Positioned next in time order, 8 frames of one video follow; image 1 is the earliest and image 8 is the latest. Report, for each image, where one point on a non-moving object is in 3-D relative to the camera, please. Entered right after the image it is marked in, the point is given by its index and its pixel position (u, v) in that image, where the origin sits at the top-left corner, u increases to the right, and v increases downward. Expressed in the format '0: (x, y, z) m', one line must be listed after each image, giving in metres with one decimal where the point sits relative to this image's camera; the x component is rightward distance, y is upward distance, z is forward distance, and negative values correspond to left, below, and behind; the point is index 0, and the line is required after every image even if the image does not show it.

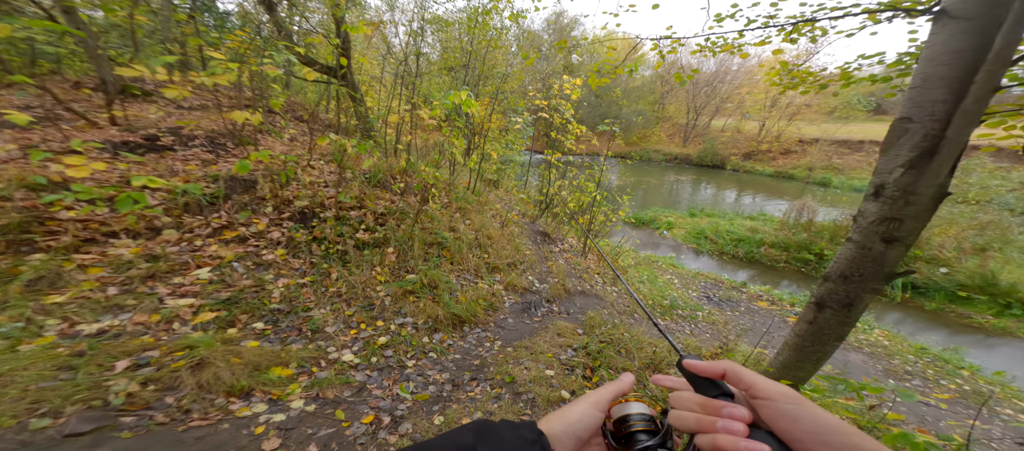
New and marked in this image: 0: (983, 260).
0: (+11.8, -0.8, +9.0) m
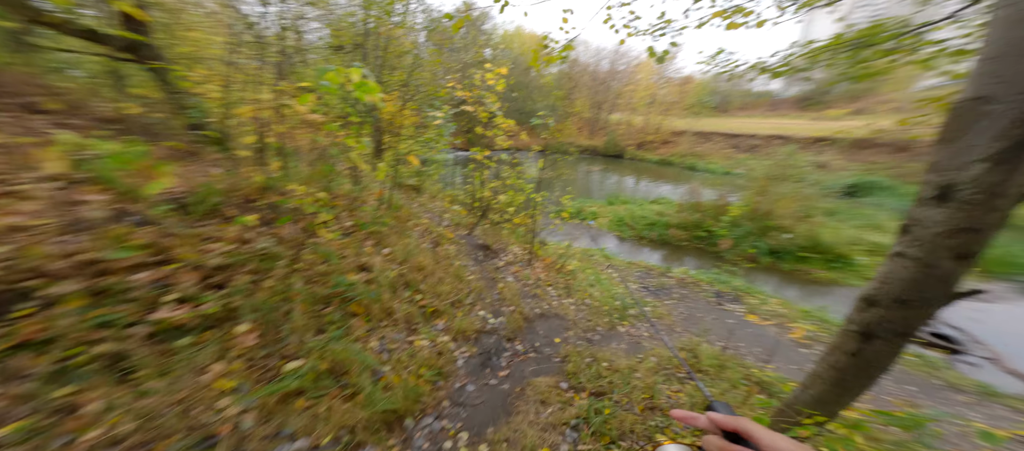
0: (+9.6, 0.0, +10.8) m
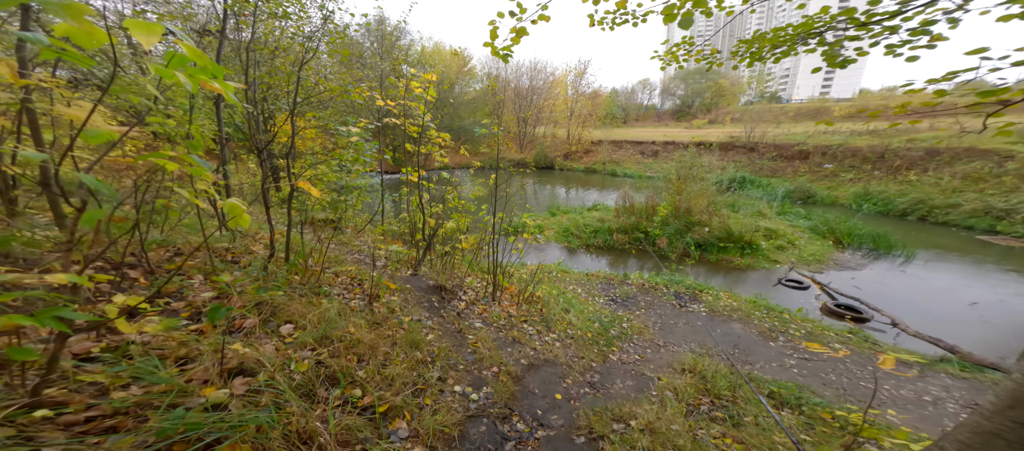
0: (+7.7, +0.3, +11.8) m
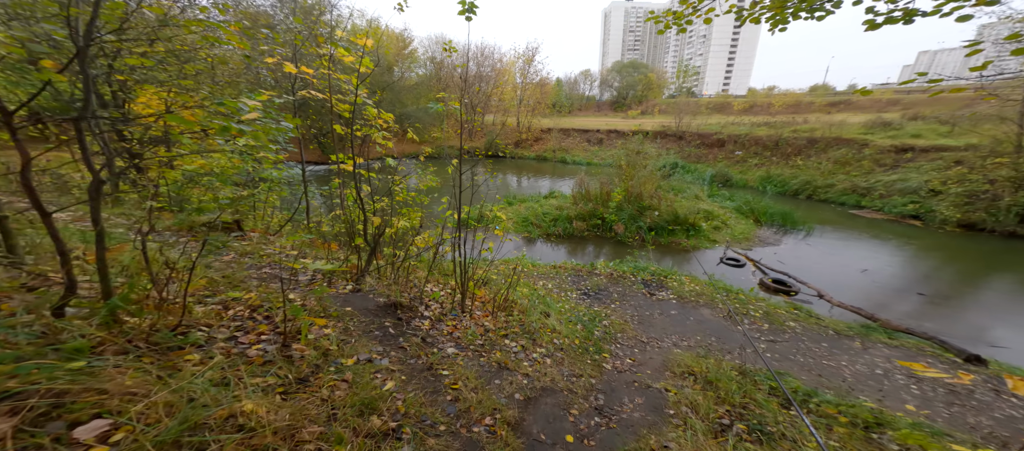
0: (+6.0, +0.9, +12.2) m
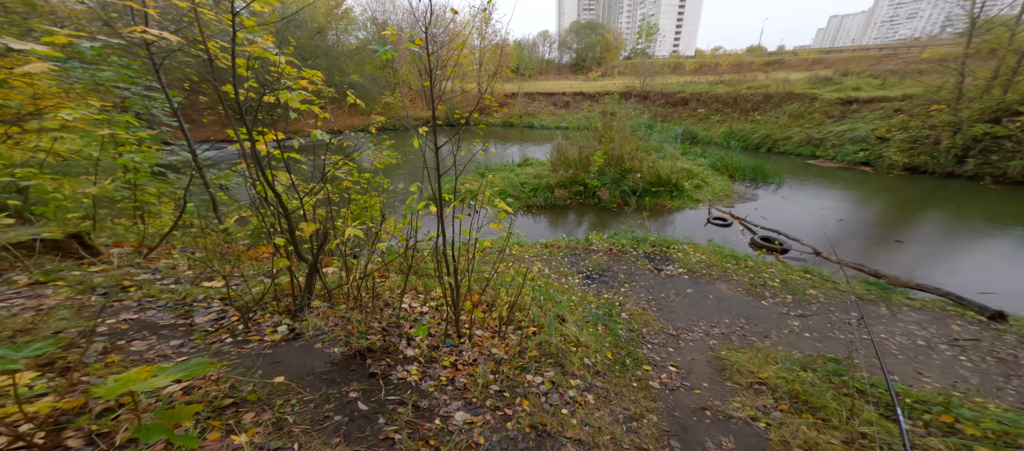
0: (+5.1, +2.2, +11.6) m
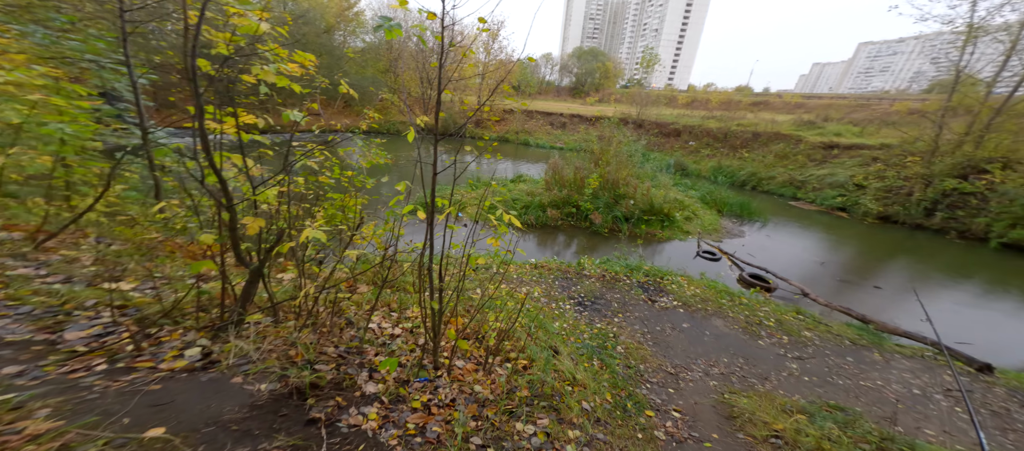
0: (+4.8, +1.2, +11.6) m
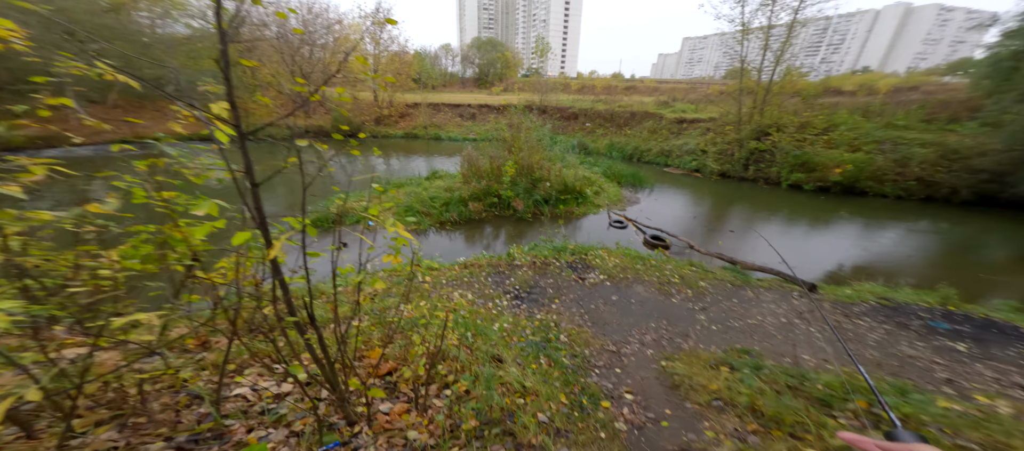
0: (+1.8, +1.9, +11.9) m
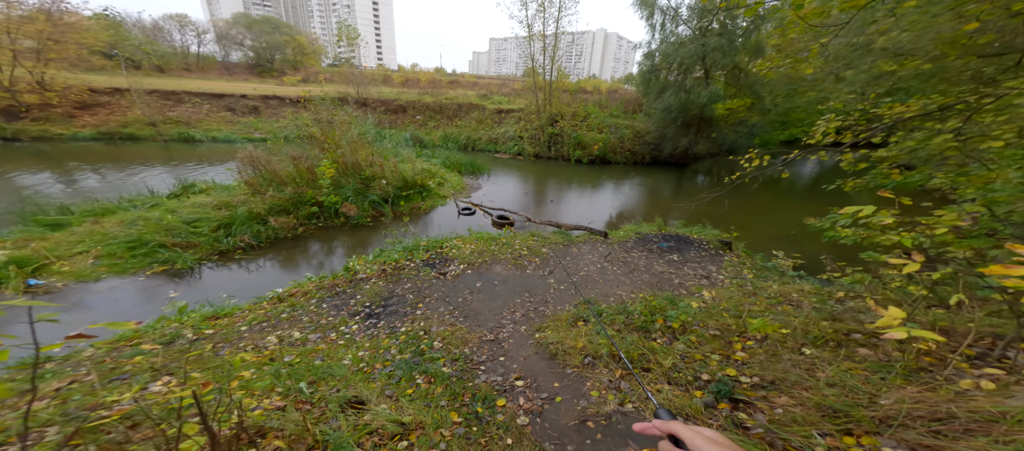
0: (-3.8, +1.9, +11.0) m
